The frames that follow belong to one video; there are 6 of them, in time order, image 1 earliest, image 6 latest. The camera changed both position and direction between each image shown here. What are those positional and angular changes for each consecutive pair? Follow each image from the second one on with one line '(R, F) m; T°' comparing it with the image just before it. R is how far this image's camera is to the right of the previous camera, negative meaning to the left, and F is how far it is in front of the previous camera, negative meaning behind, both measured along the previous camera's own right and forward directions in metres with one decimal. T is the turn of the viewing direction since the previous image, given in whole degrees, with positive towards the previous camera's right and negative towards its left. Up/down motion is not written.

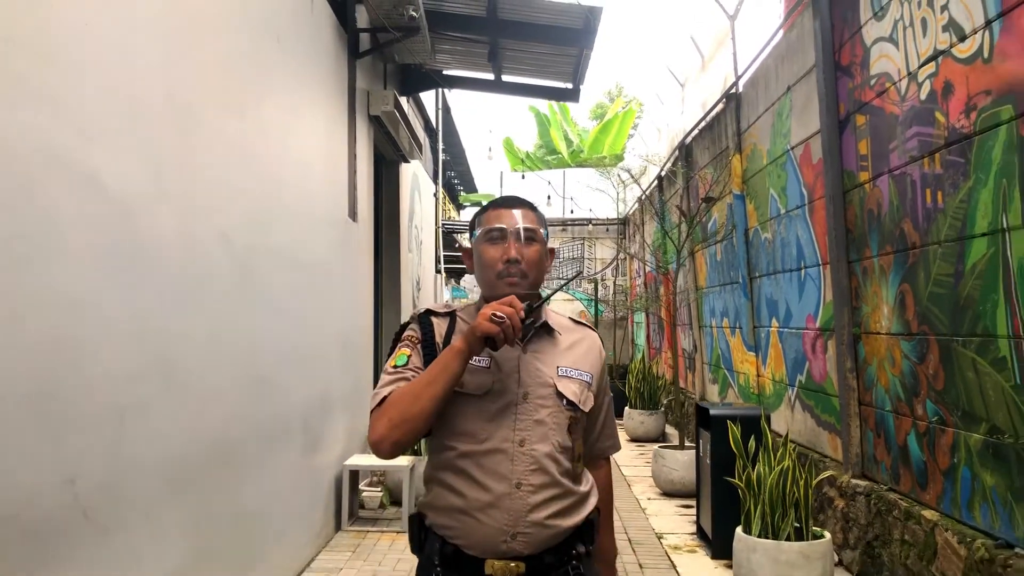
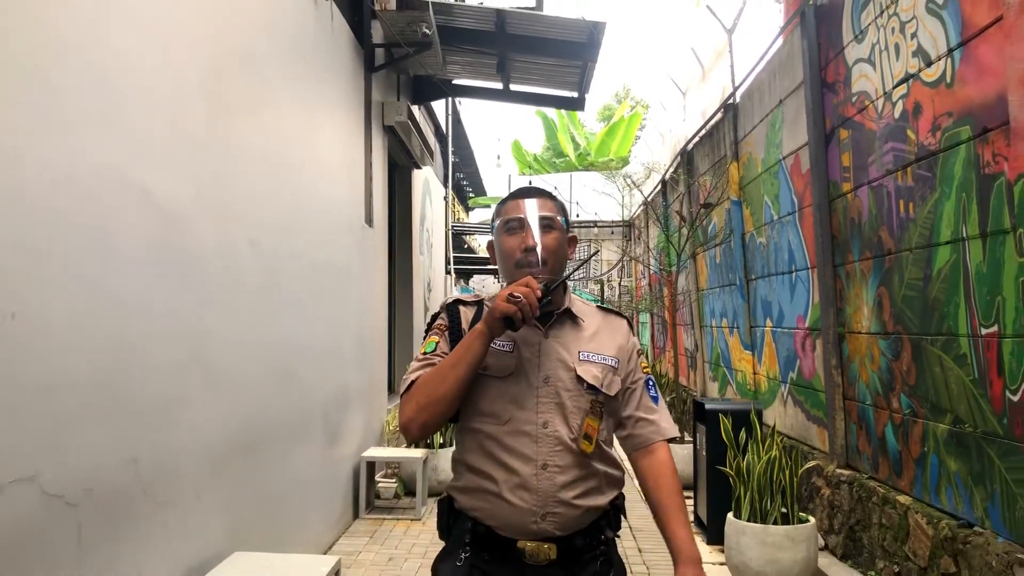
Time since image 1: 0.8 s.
(0.0, -0.3) m; 0°
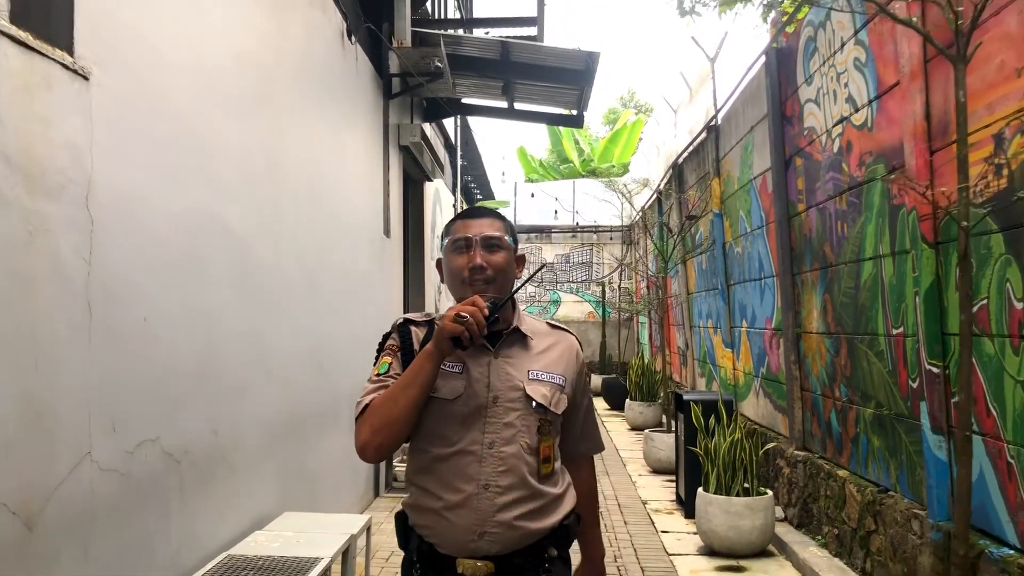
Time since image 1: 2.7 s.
(0.0, -0.6) m; 0°
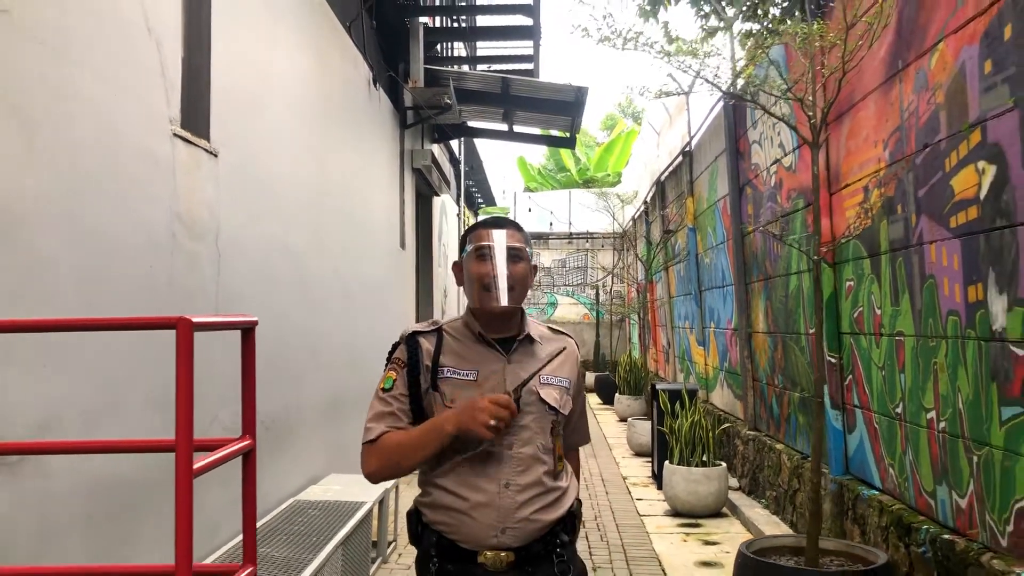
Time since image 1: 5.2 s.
(0.0, -0.9) m; 0°
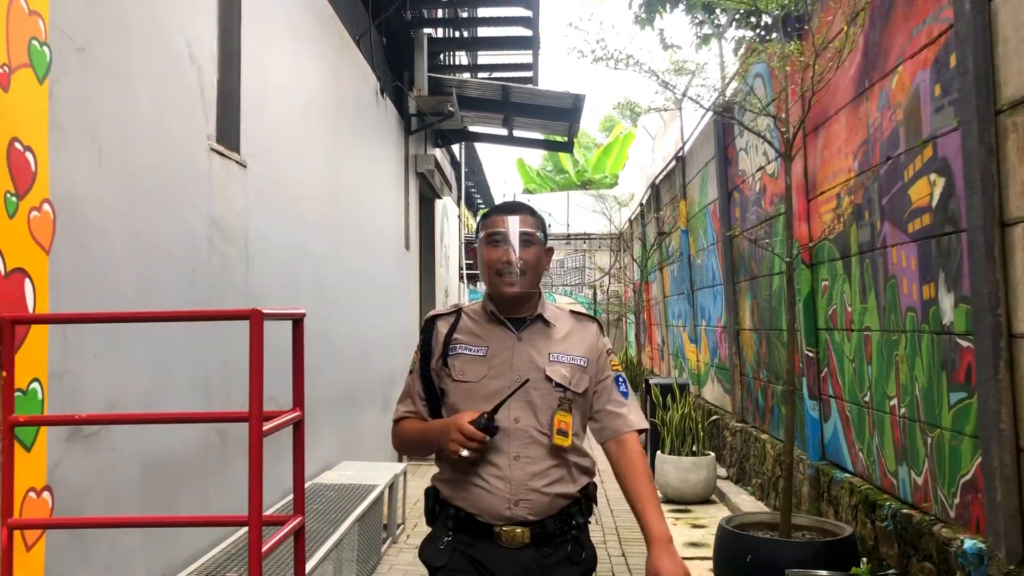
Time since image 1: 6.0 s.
(0.0, -0.3) m; 0°
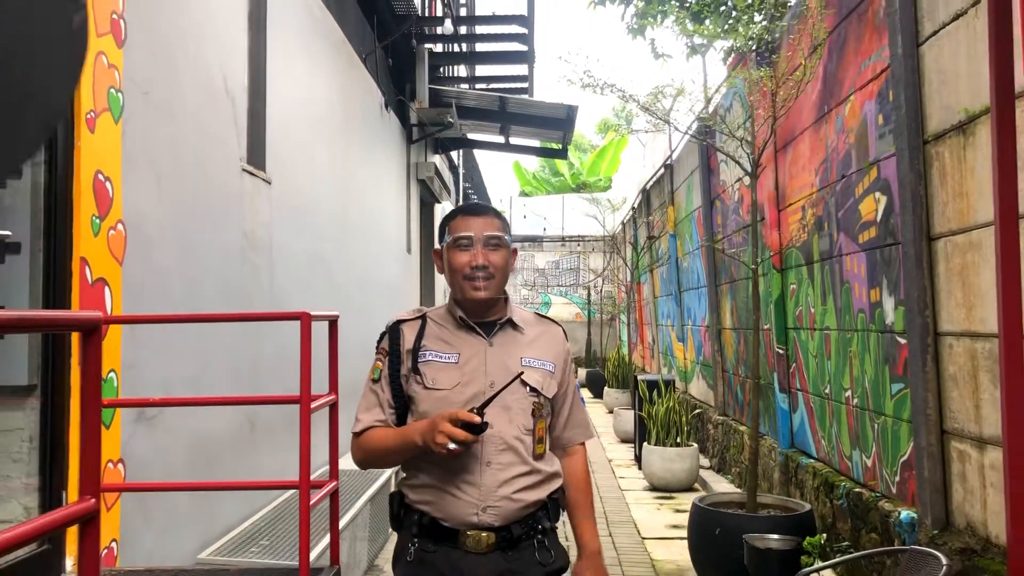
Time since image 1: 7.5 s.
(0.0, -0.4) m; 0°
